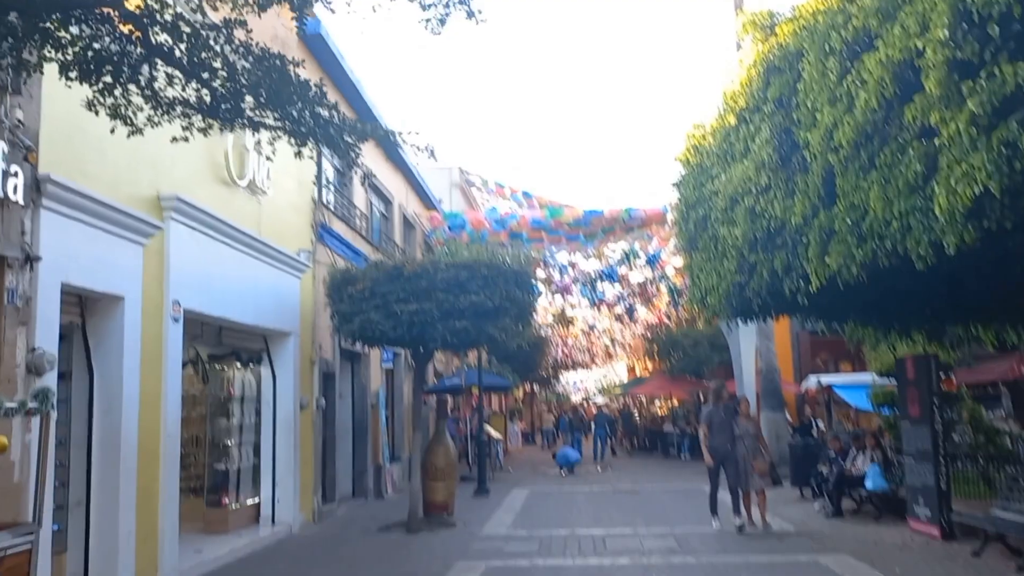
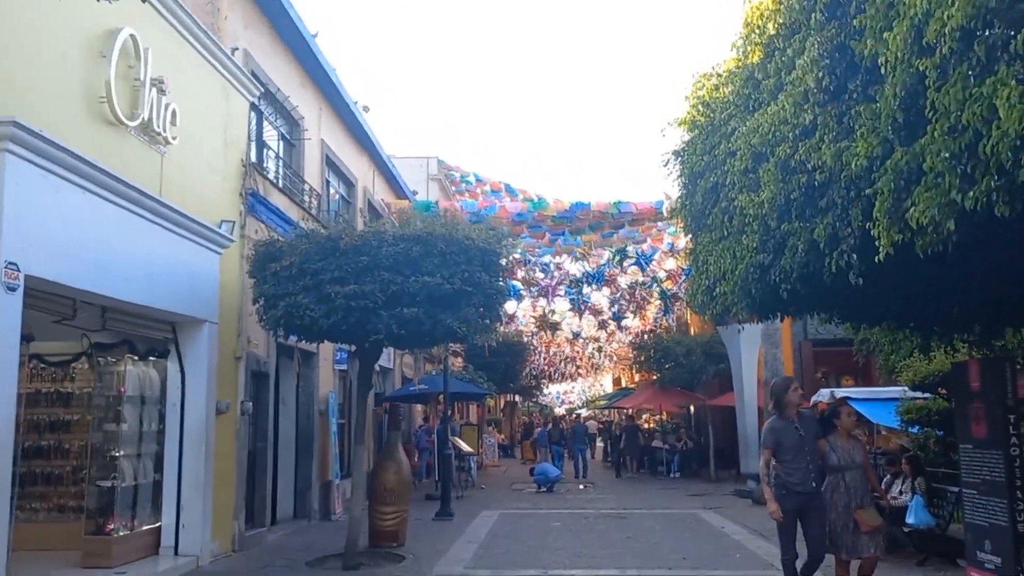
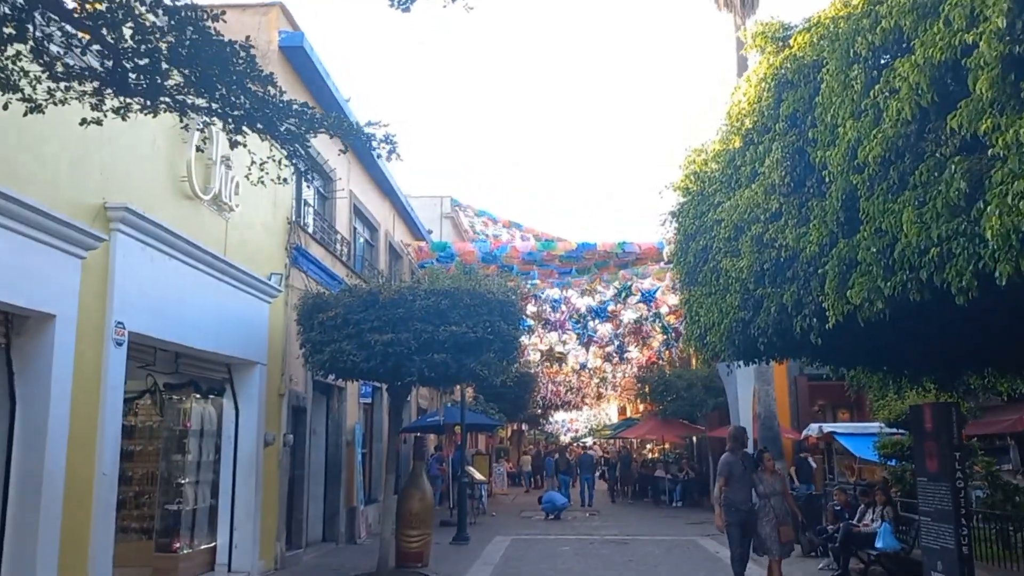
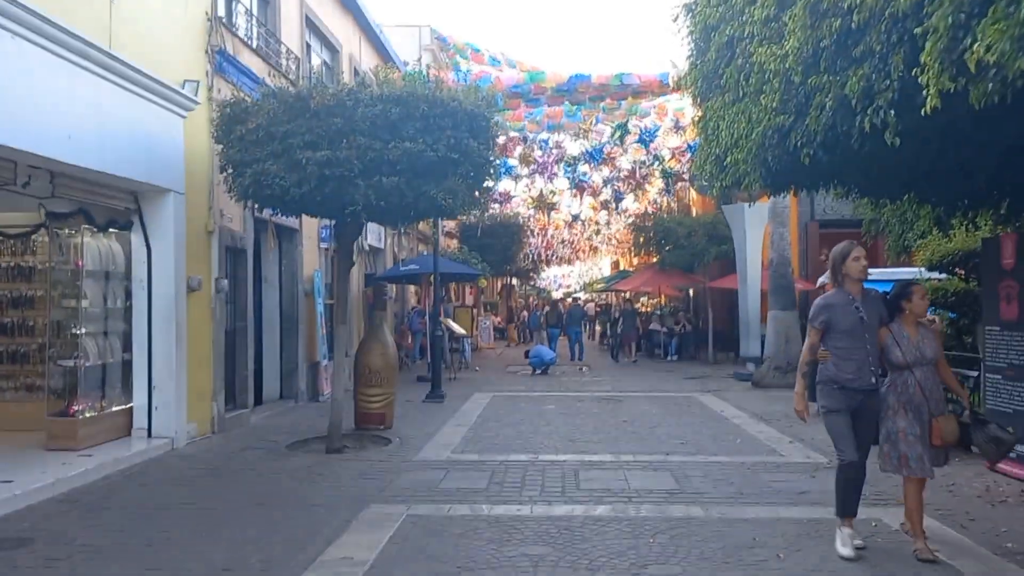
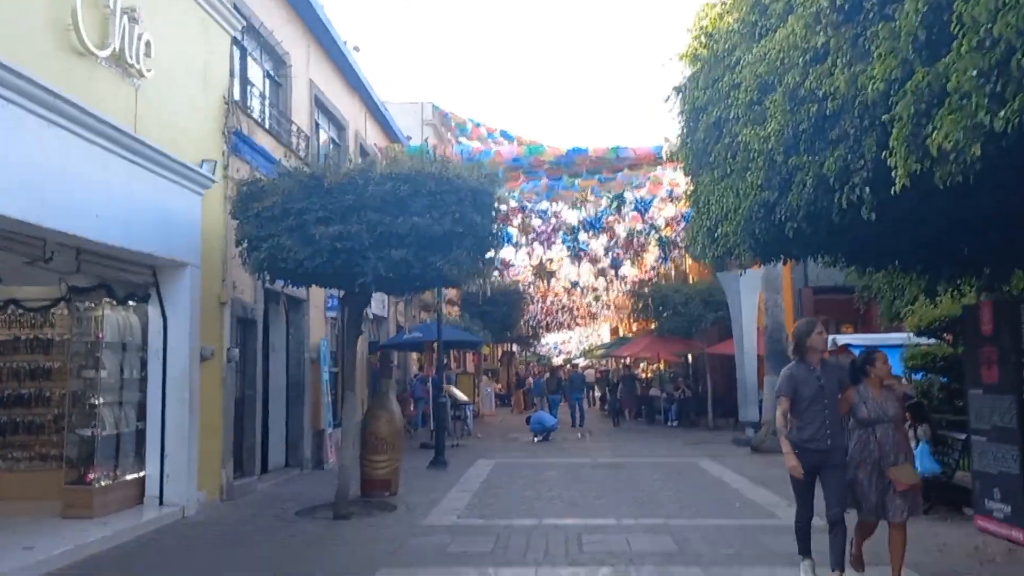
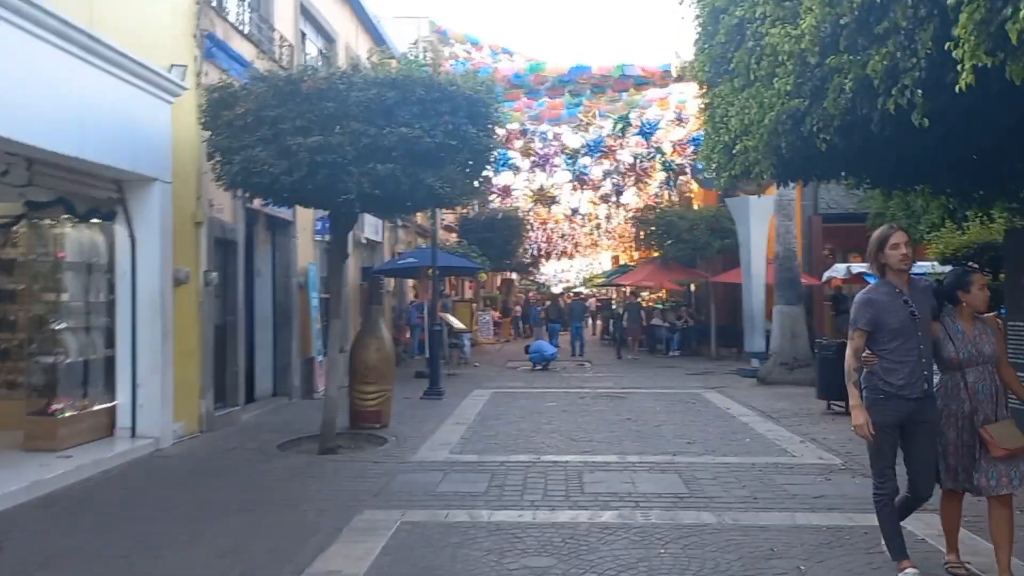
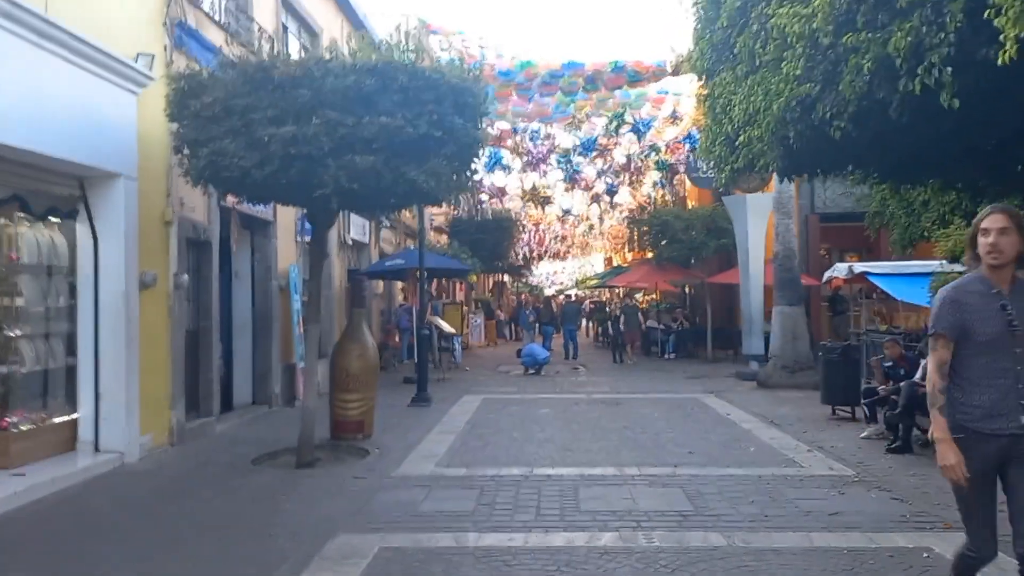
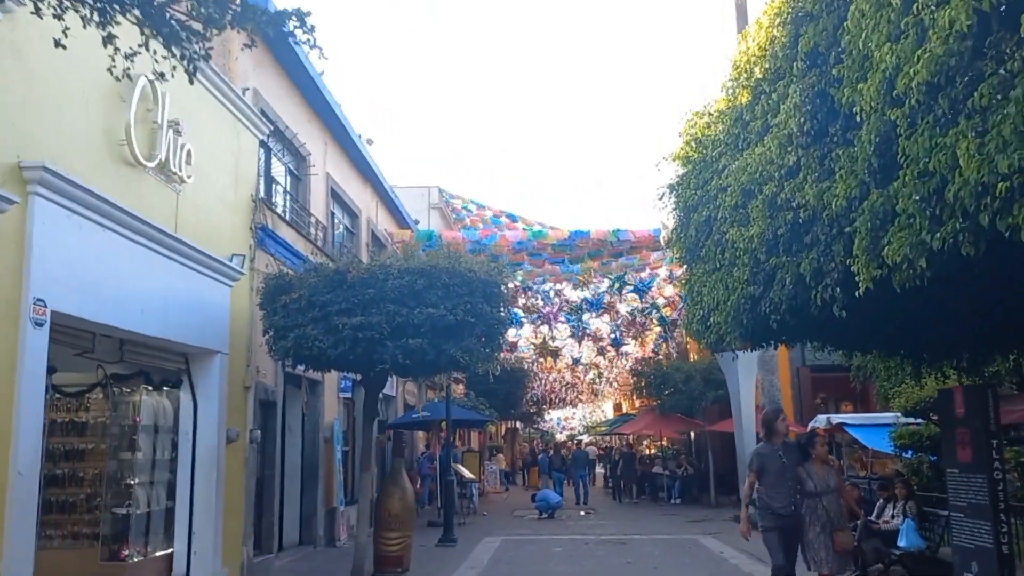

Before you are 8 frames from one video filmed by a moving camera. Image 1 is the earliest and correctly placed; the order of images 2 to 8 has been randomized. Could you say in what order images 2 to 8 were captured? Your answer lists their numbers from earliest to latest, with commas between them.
3, 8, 2, 5, 4, 6, 7
